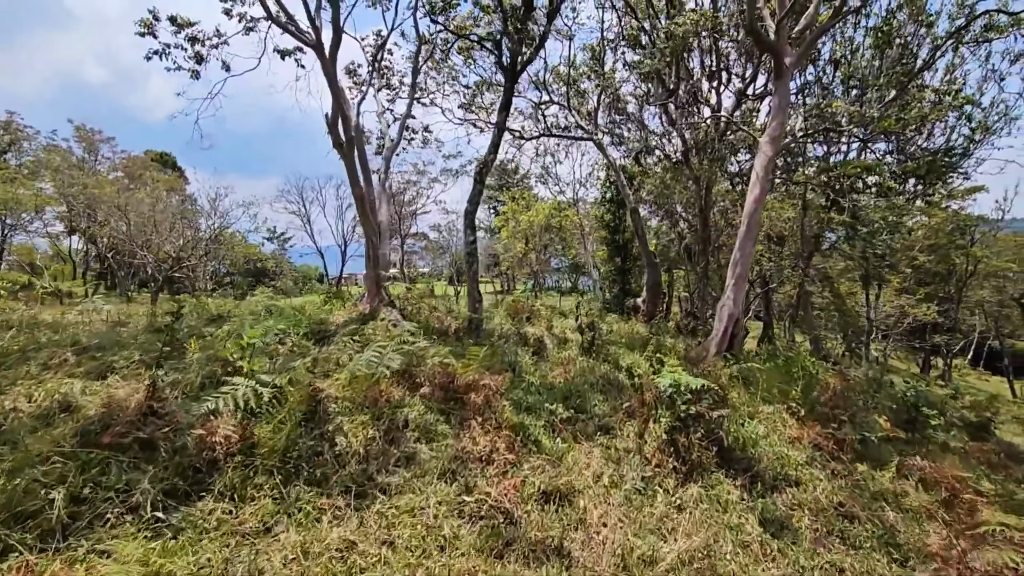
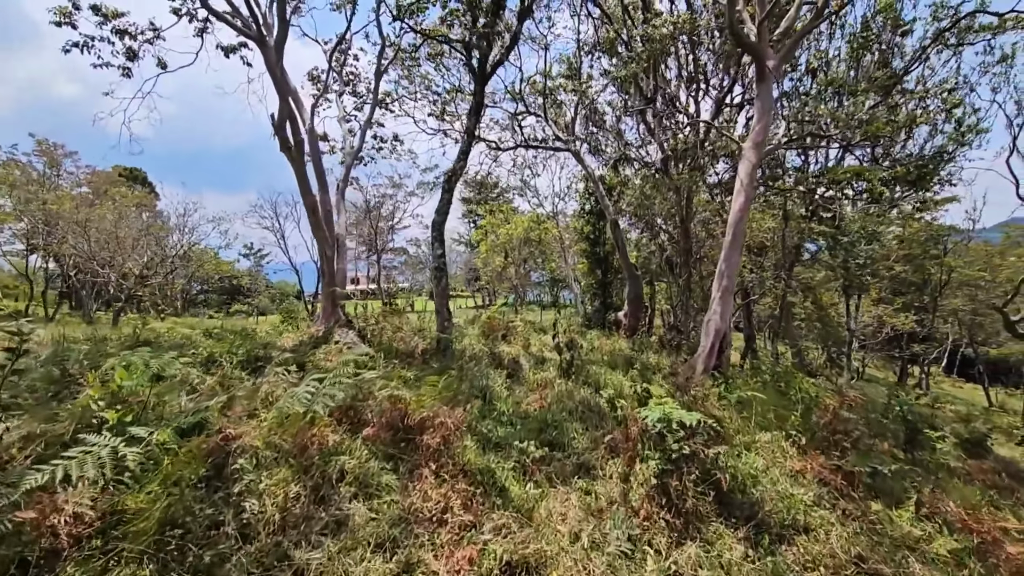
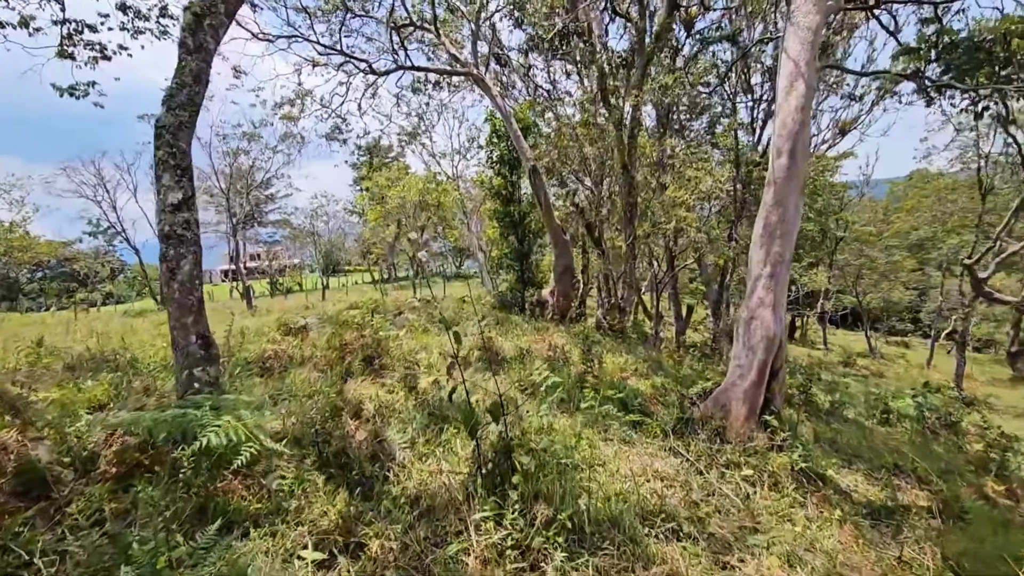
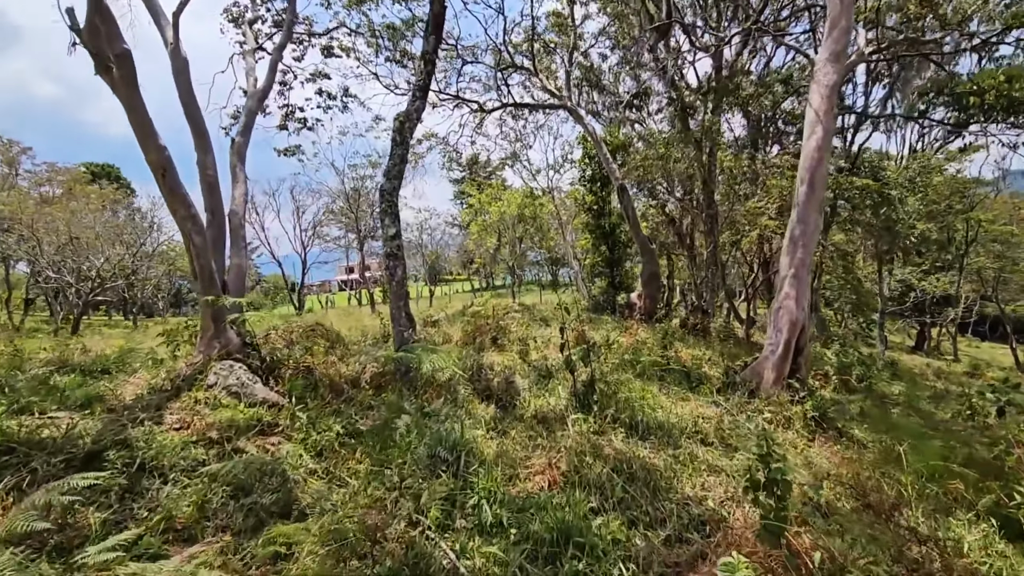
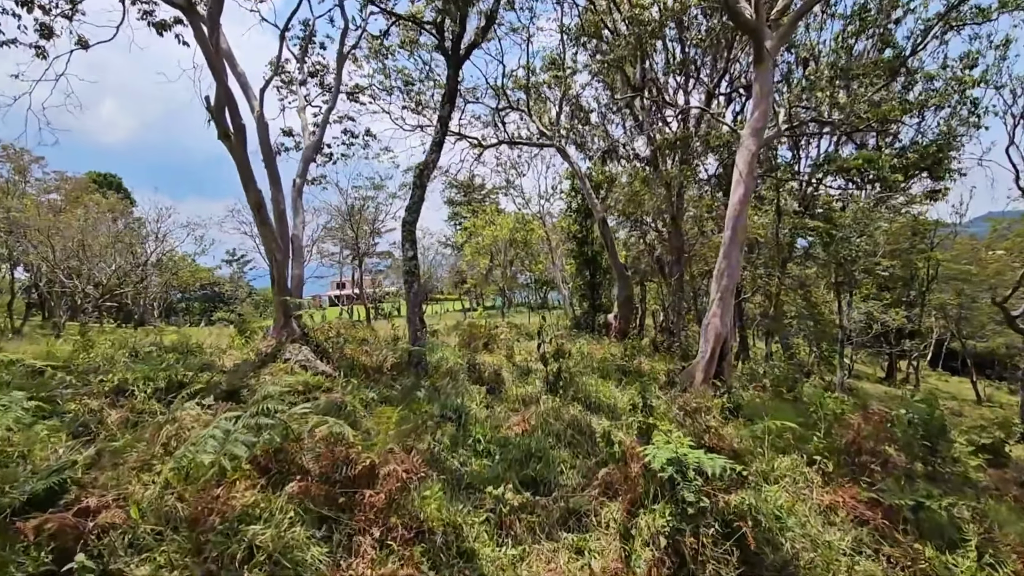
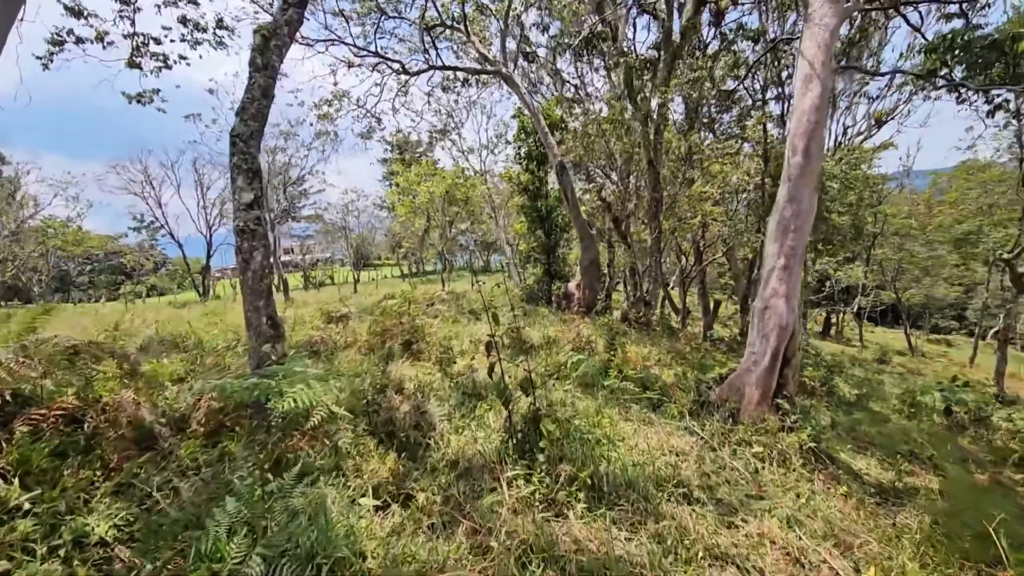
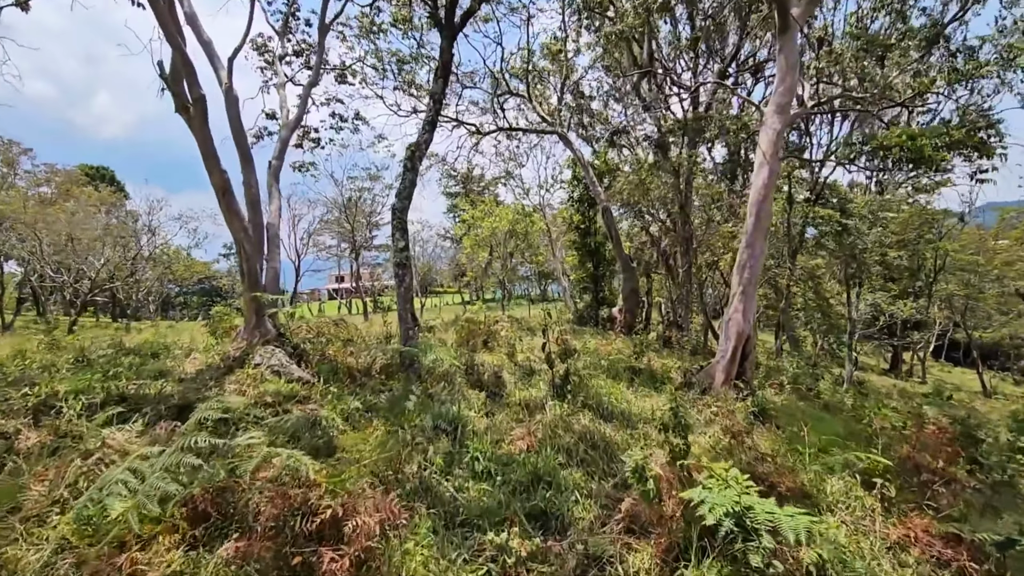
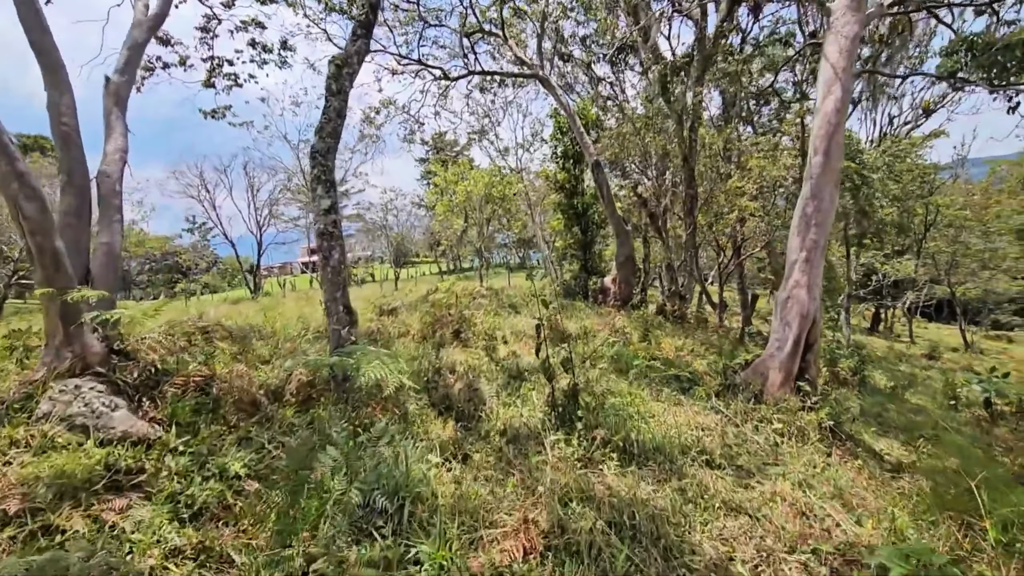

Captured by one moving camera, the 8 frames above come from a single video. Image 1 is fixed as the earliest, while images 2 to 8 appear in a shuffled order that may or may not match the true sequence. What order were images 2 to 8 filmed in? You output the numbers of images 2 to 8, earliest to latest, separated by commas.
2, 5, 7, 4, 8, 6, 3
